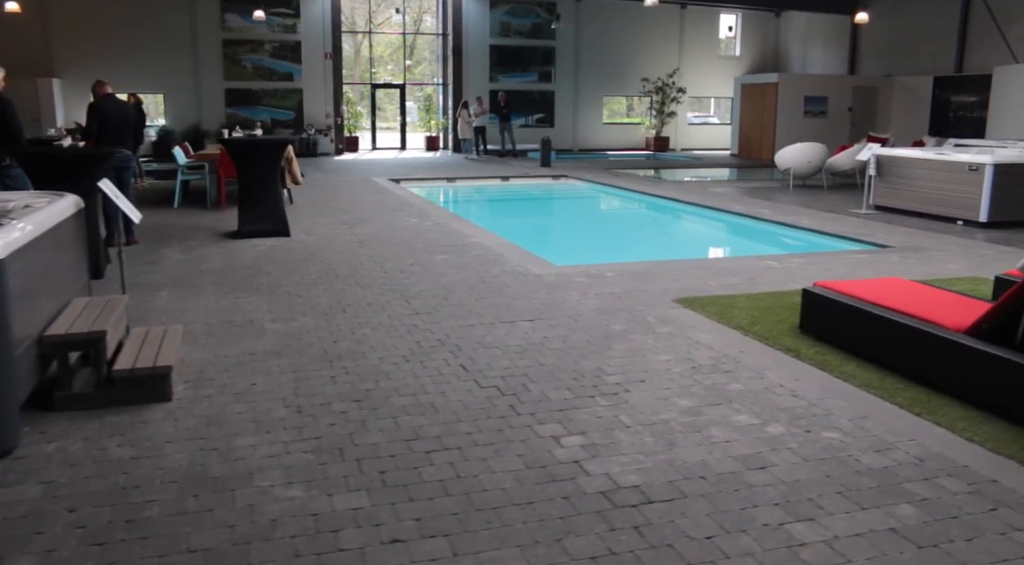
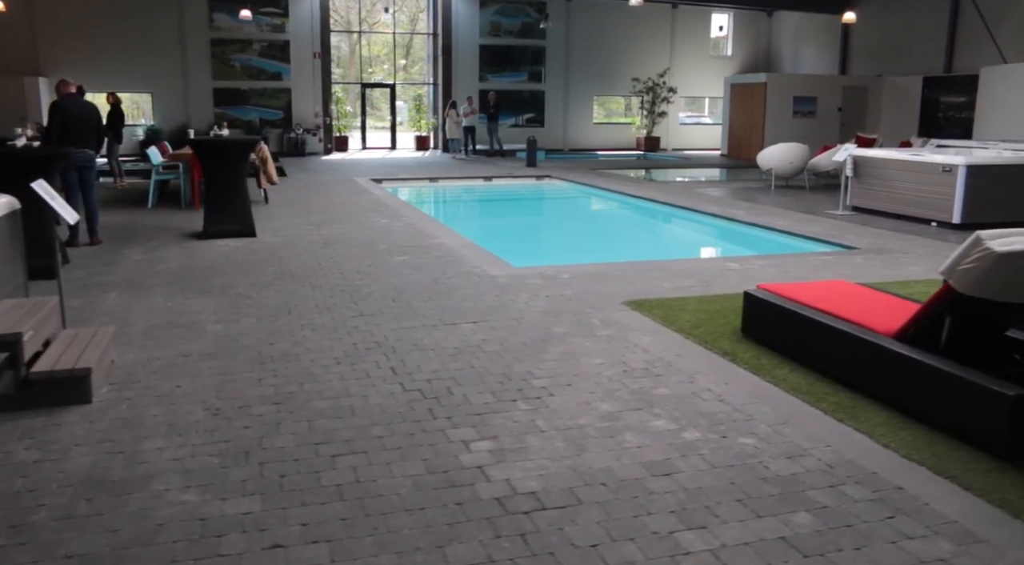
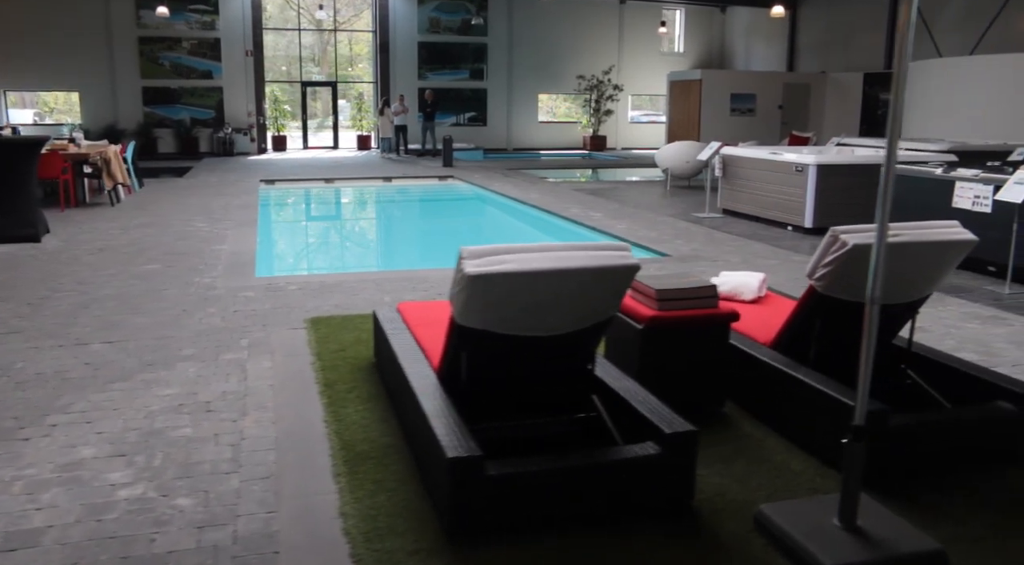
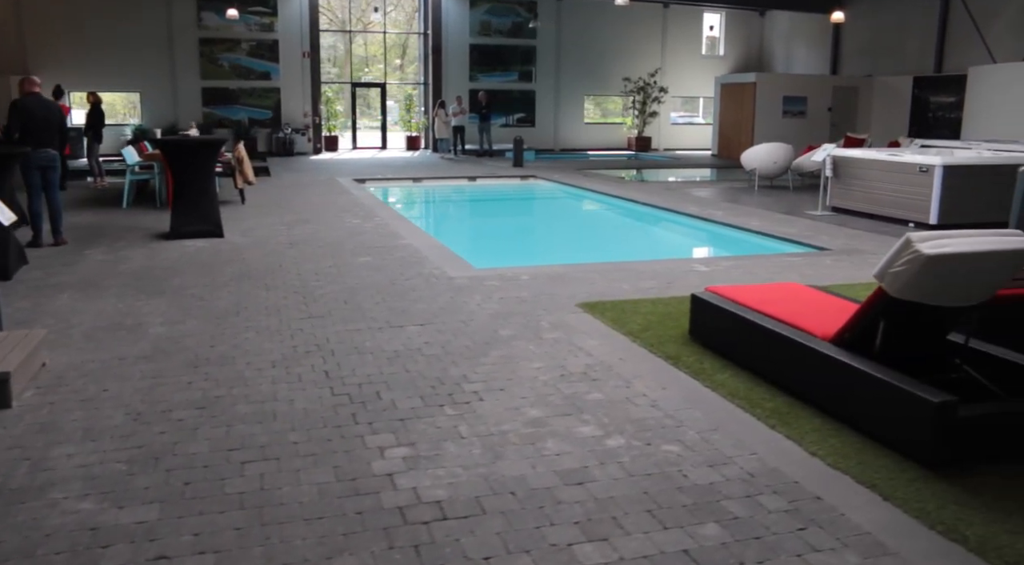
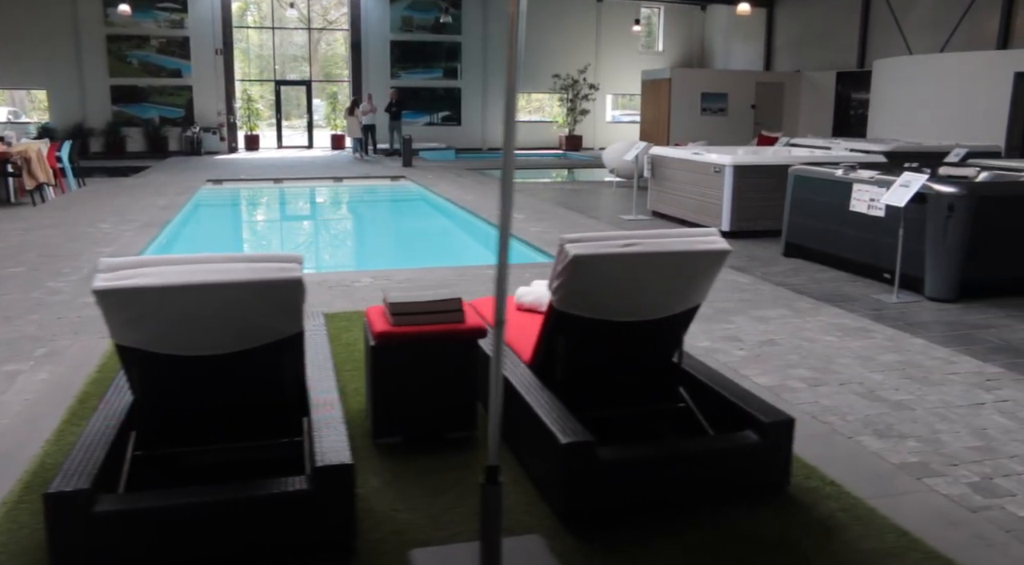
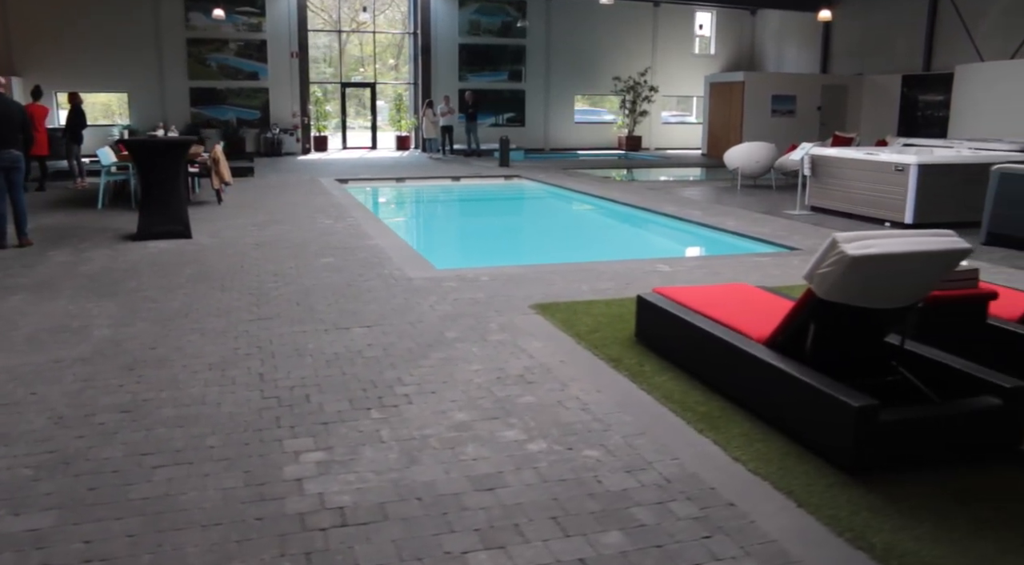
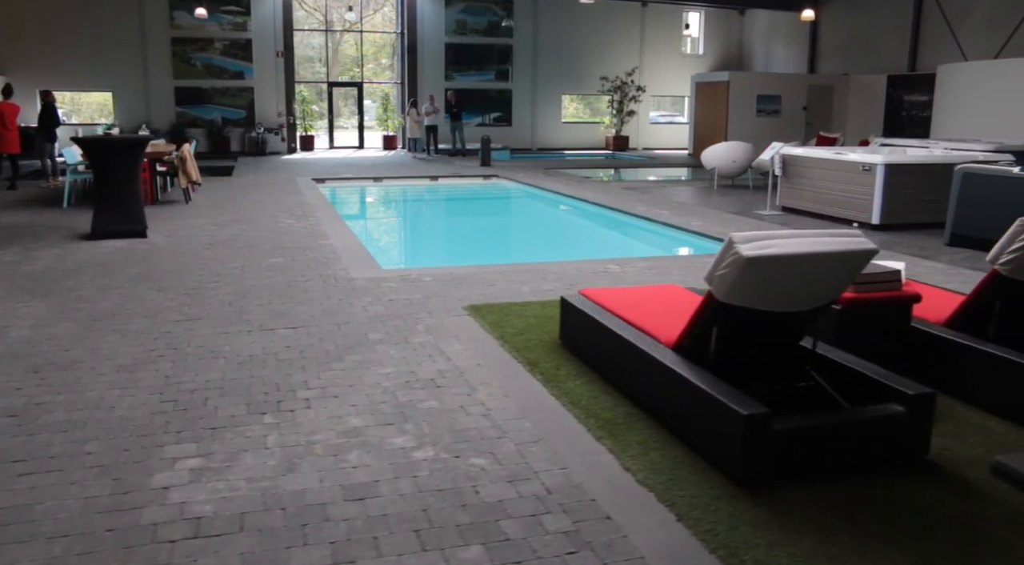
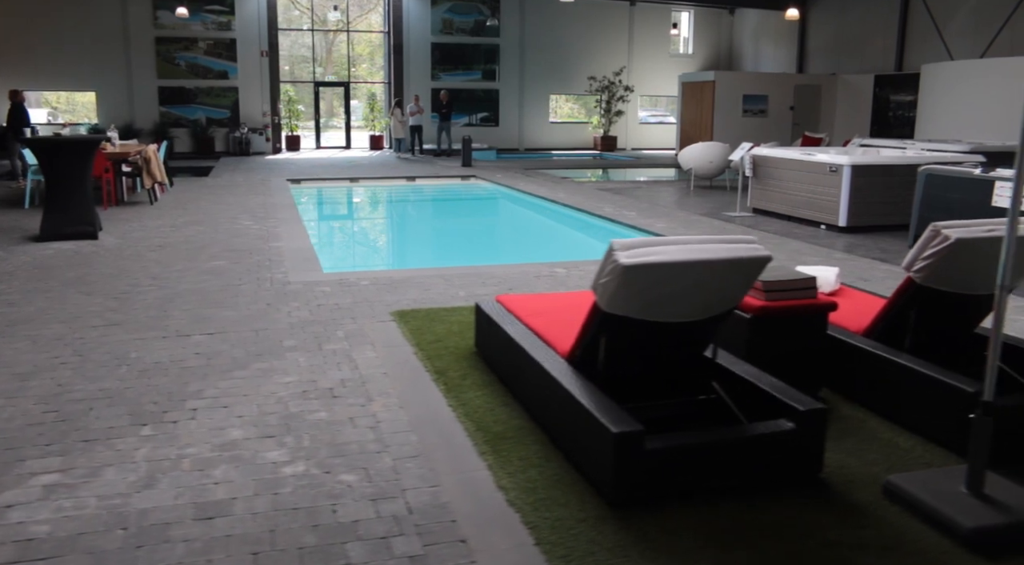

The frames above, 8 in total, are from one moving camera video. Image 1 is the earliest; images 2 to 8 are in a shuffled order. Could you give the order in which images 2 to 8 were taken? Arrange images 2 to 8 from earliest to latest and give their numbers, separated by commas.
2, 4, 6, 7, 8, 3, 5
